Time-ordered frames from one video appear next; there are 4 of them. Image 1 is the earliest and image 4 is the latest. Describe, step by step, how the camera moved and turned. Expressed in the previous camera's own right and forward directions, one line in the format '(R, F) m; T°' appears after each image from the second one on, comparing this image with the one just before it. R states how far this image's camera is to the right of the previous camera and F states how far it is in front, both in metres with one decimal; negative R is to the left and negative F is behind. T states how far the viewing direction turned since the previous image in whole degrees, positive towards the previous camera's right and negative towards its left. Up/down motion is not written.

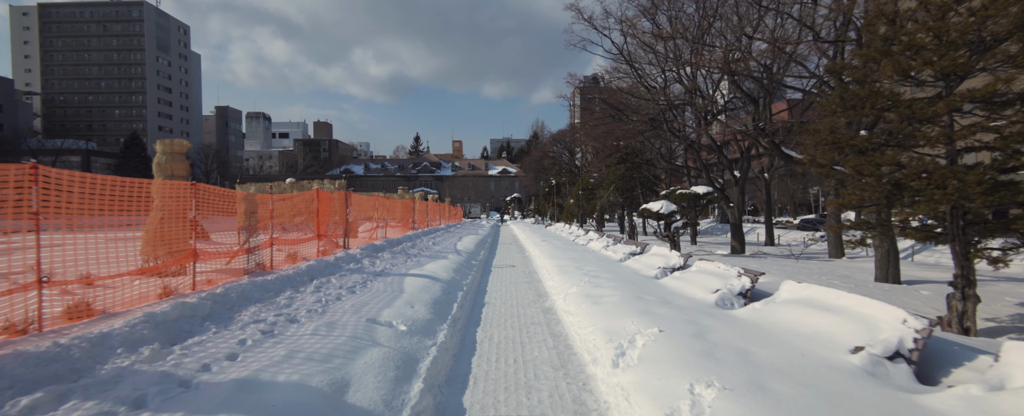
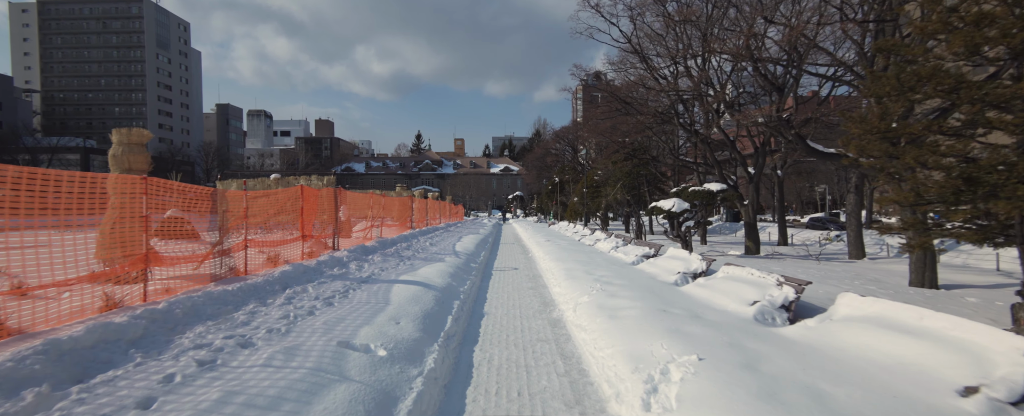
(0.0, +0.9) m; 0°
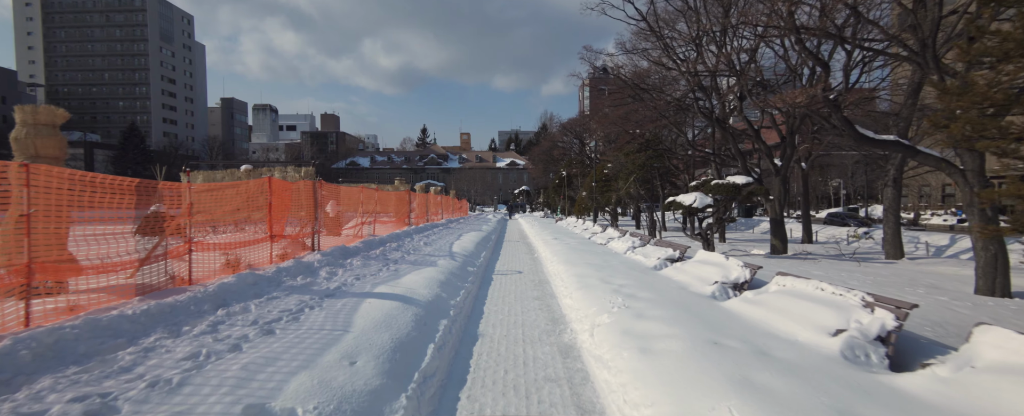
(+0.1, +1.3) m; -1°
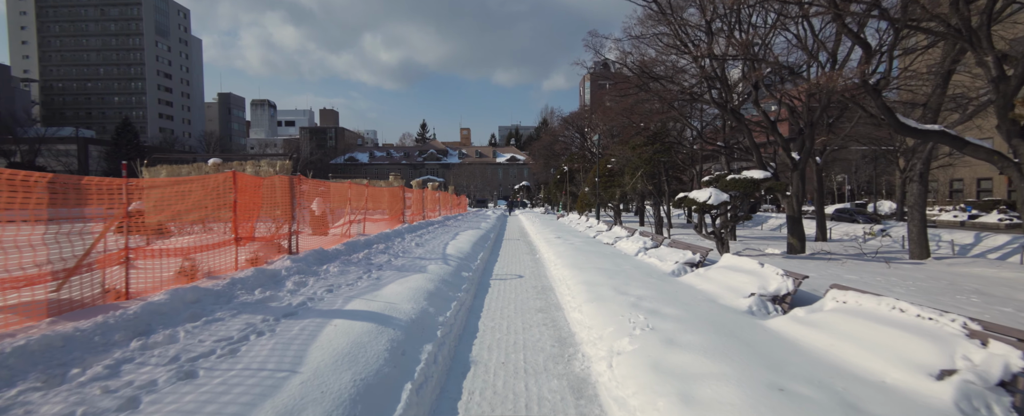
(0.0, +1.0) m; 0°
